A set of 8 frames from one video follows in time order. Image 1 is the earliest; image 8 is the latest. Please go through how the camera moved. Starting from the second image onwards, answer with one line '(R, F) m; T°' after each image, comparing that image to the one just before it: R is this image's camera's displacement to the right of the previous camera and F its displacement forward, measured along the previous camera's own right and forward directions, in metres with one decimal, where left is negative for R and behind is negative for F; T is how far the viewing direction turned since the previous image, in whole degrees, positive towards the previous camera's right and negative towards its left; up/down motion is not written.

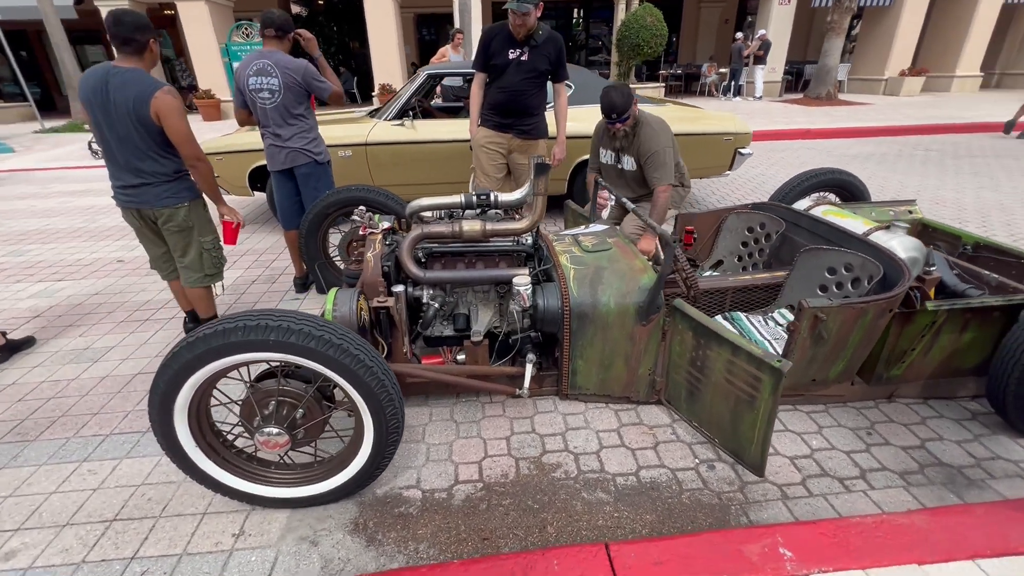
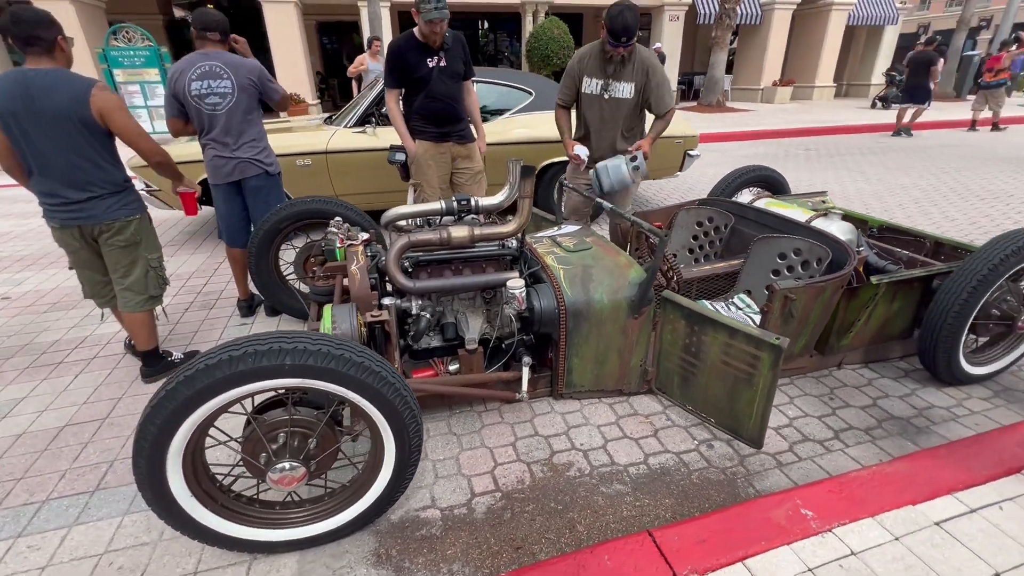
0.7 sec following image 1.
(-0.4, 0.0) m; +10°
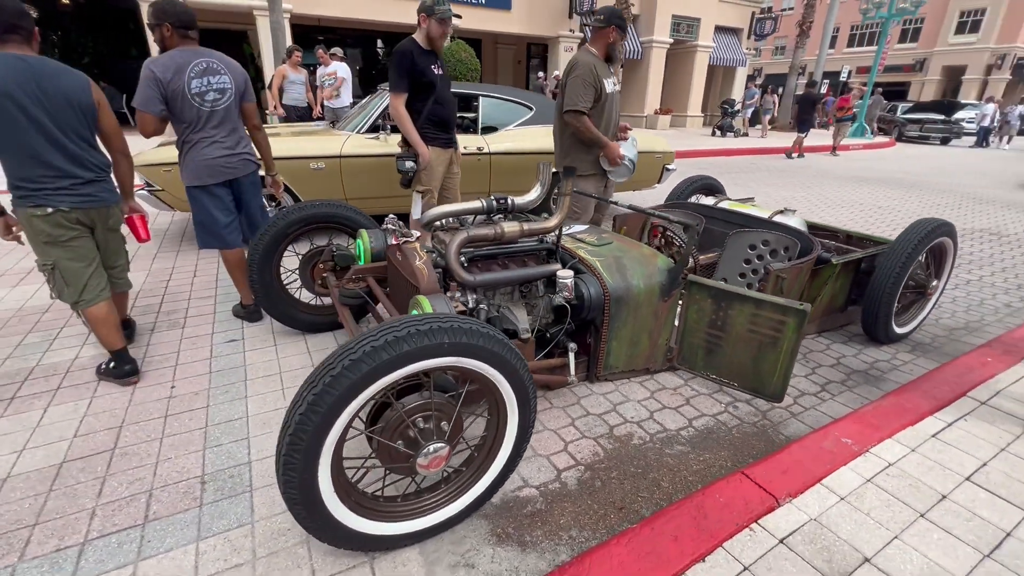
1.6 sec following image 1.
(-0.8, -0.1) m; +13°
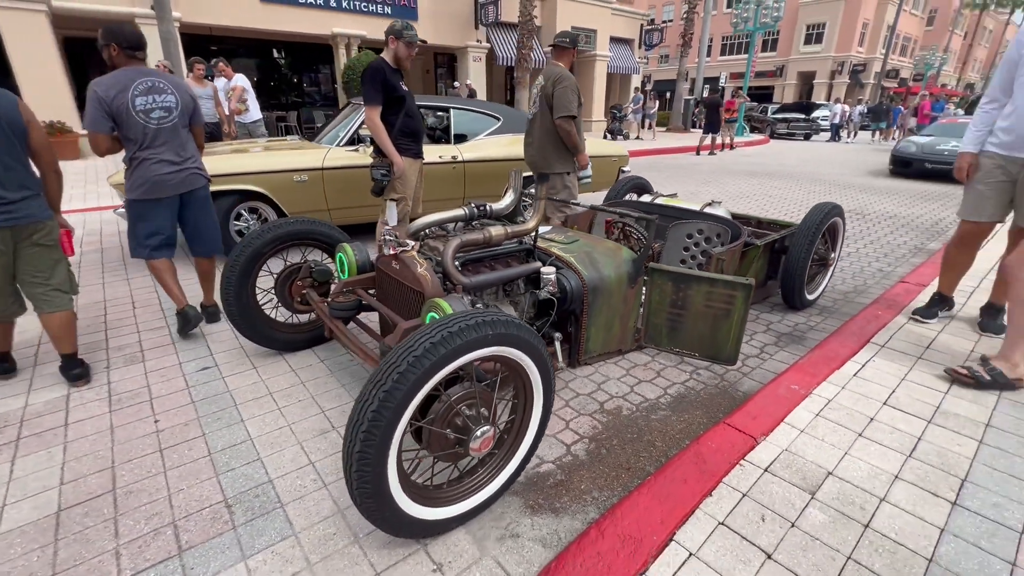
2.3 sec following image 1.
(-0.4, -0.2) m; +10°
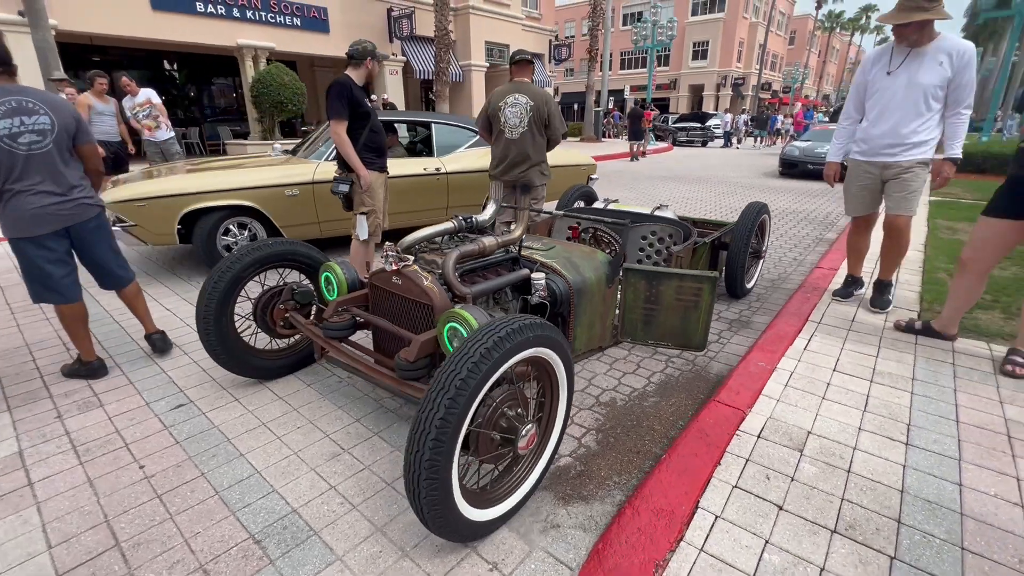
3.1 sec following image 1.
(-0.4, -0.1) m; +9°
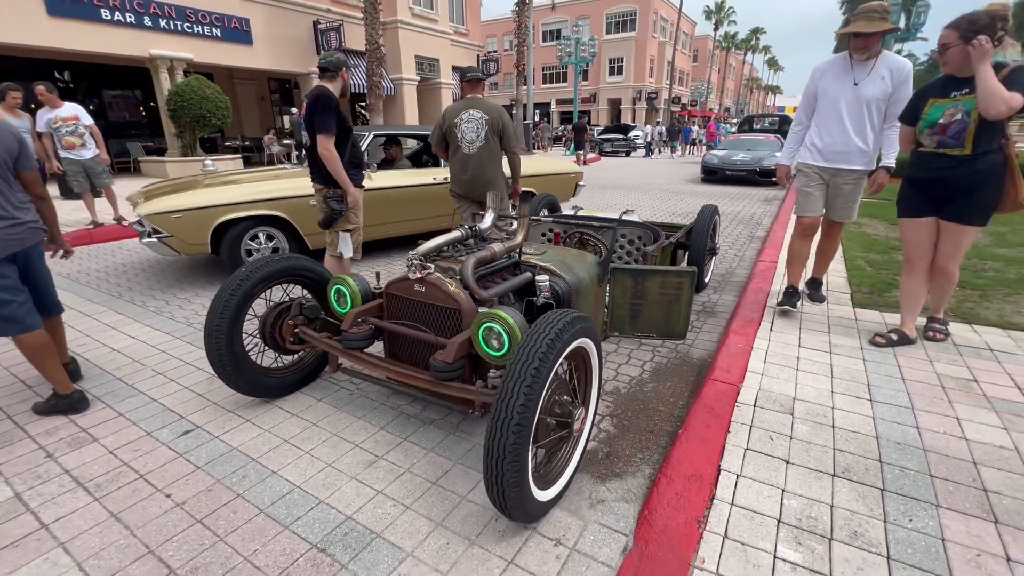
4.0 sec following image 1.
(-0.5, -0.1) m; +8°
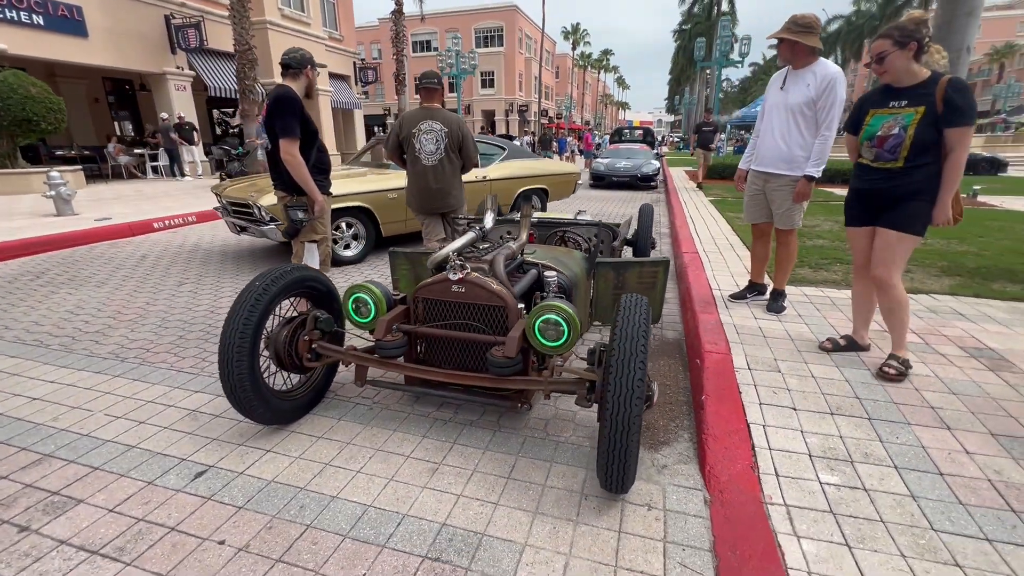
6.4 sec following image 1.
(-0.9, 0.0) m; +14°
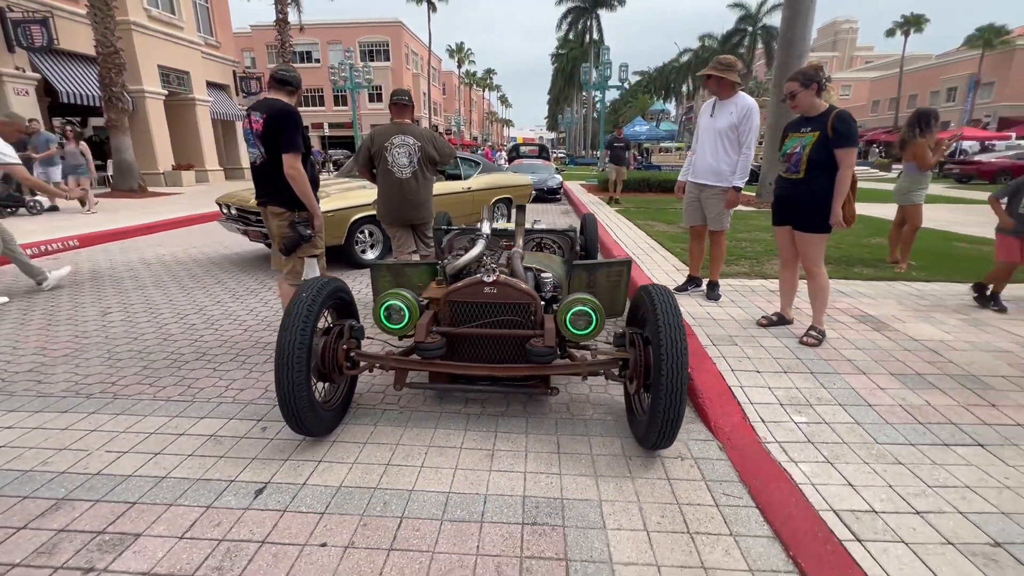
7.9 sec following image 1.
(-0.8, -0.2) m; +13°
